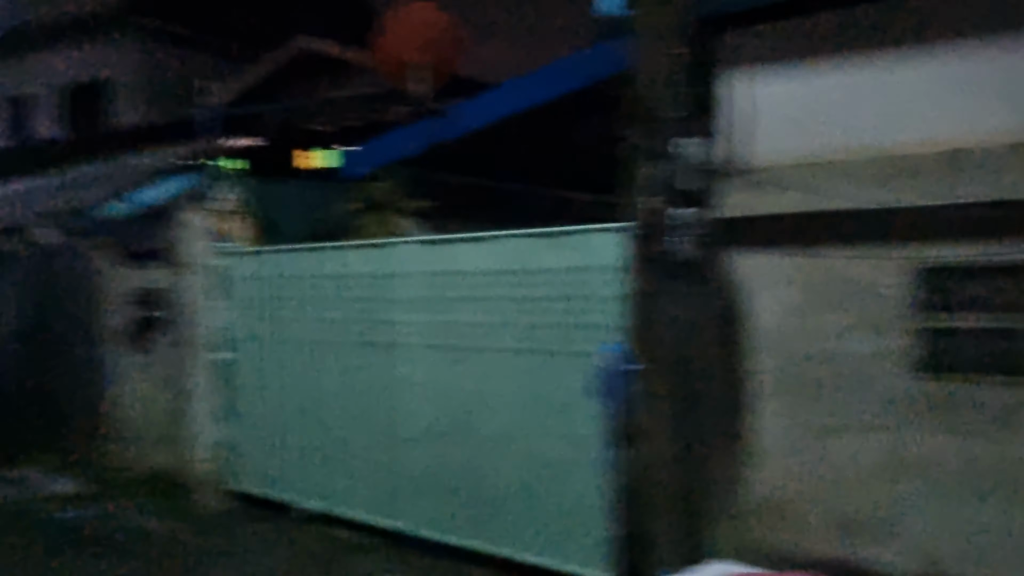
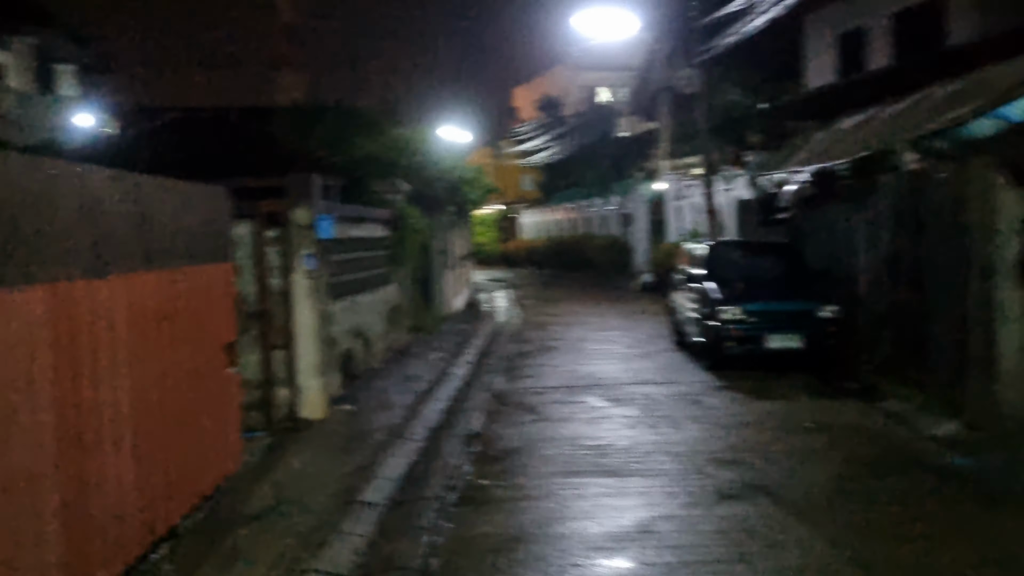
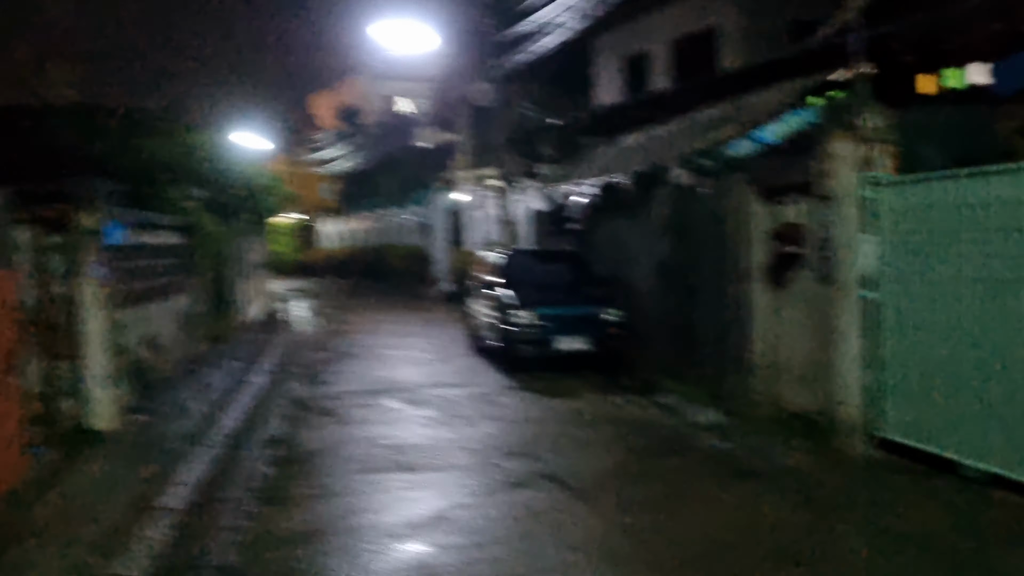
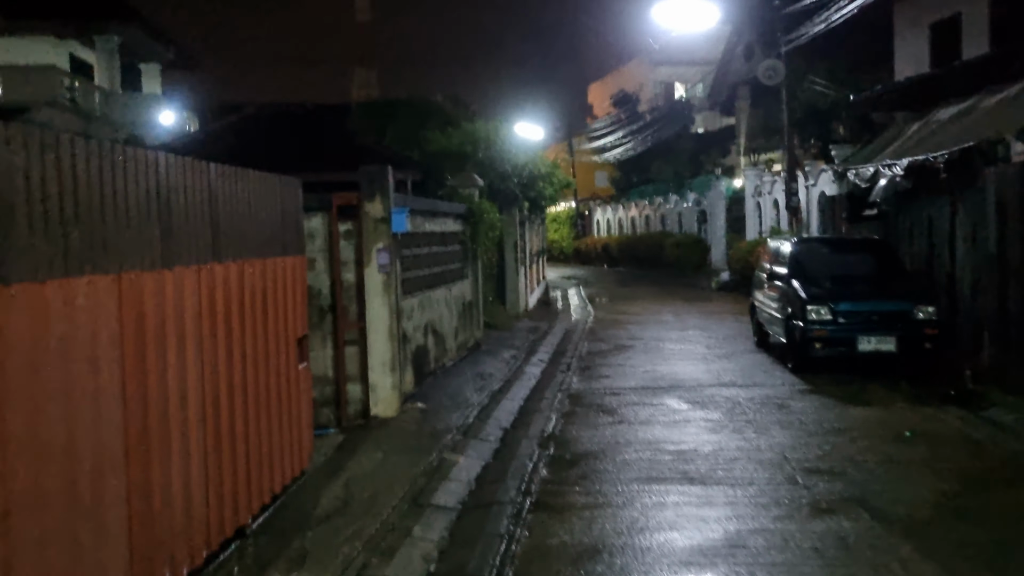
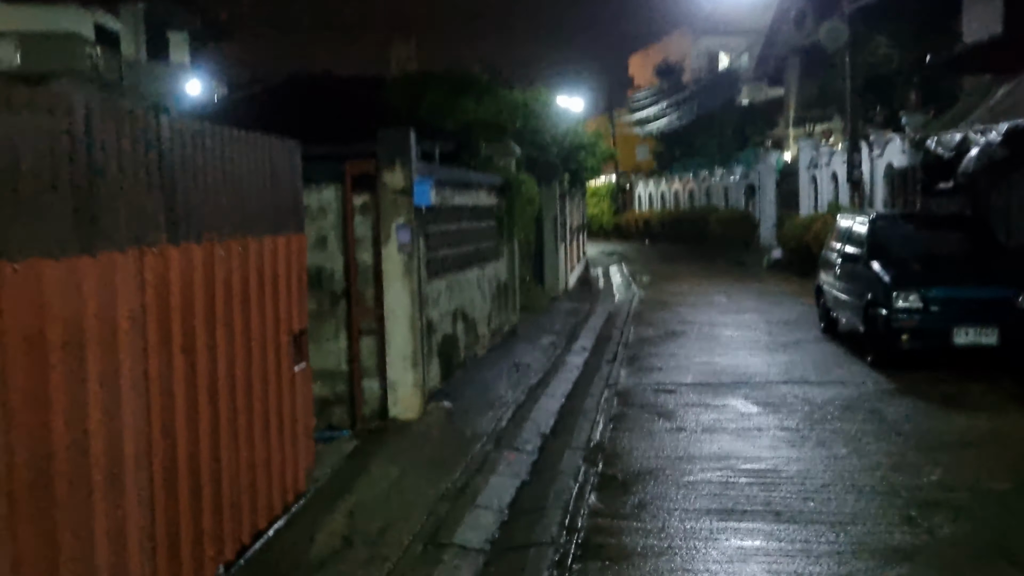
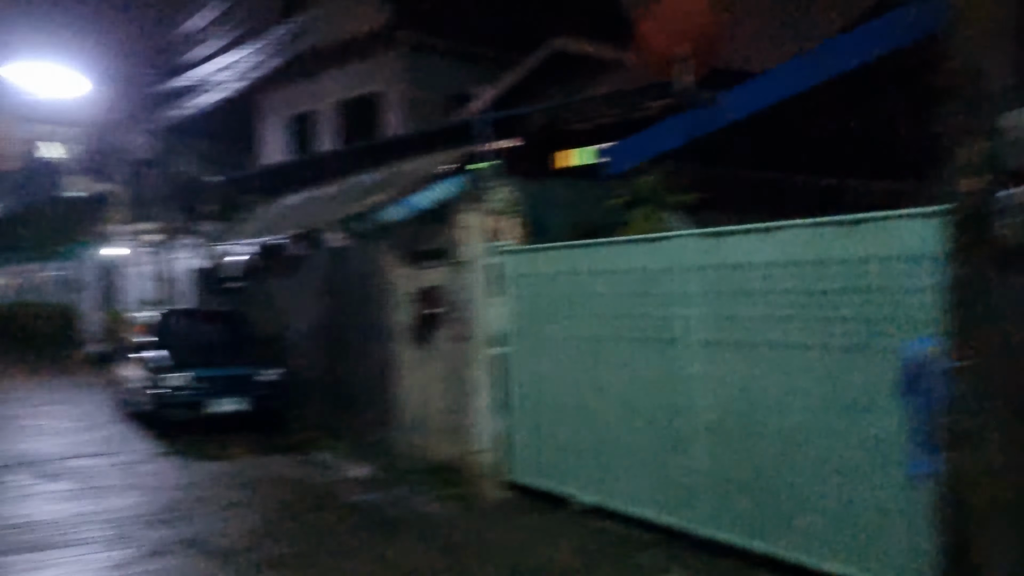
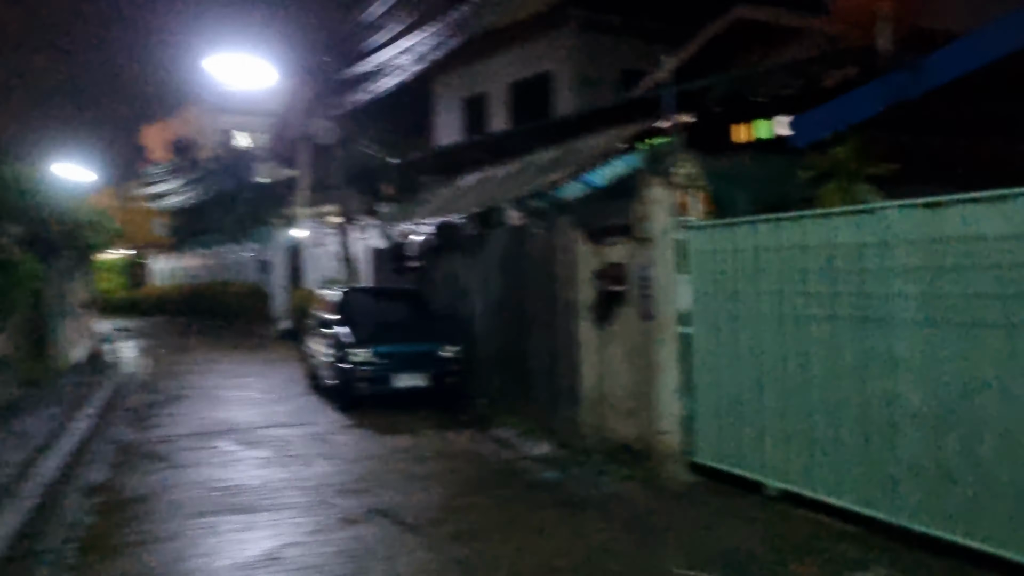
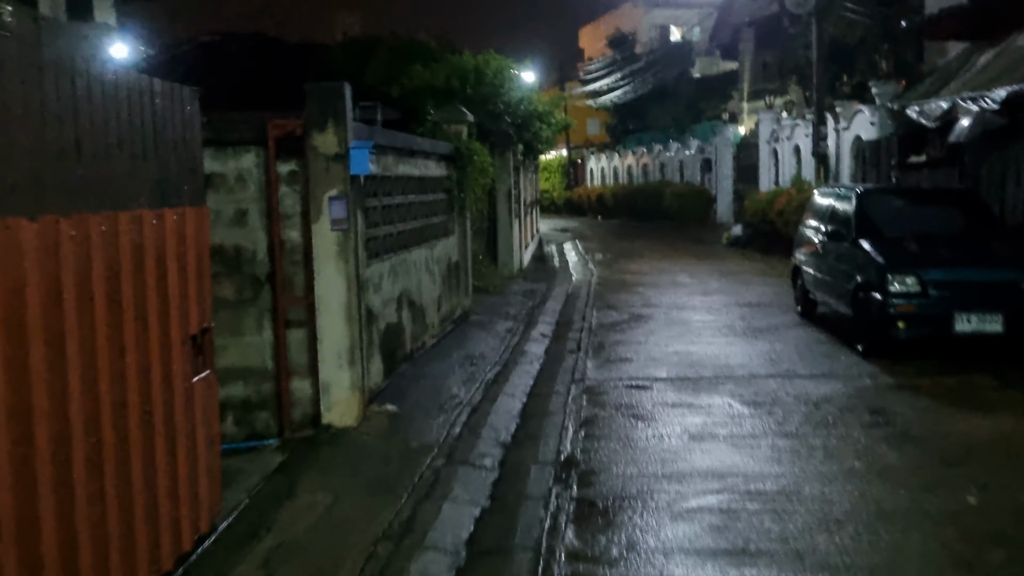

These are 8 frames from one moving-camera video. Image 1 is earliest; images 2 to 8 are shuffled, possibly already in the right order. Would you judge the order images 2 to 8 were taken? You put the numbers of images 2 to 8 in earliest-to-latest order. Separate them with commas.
6, 7, 3, 2, 4, 5, 8
